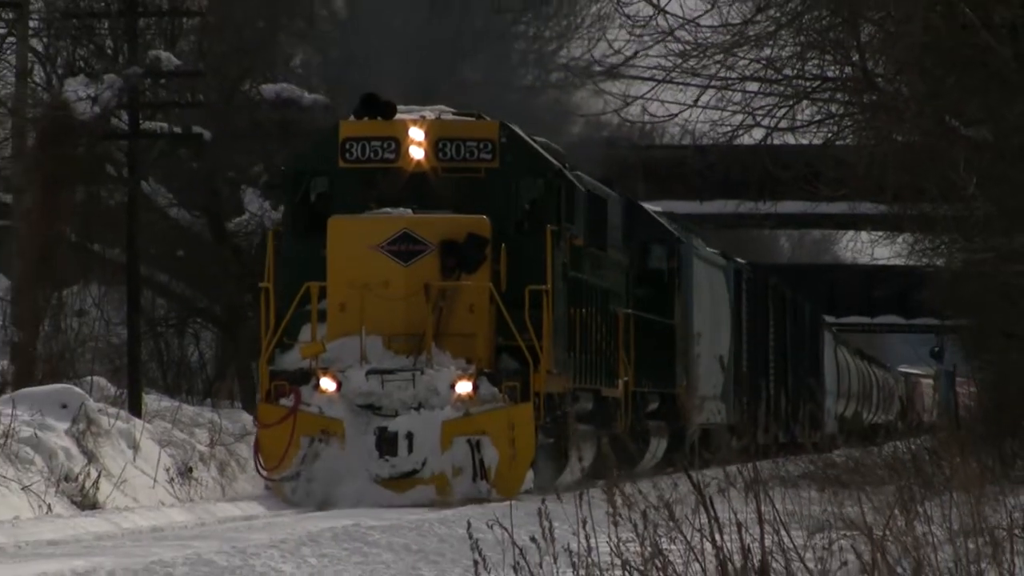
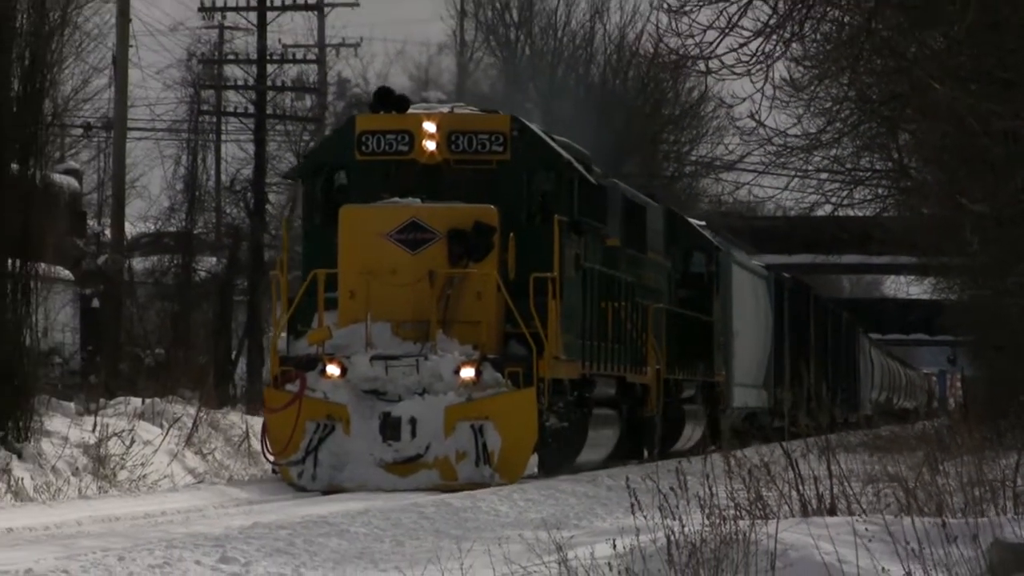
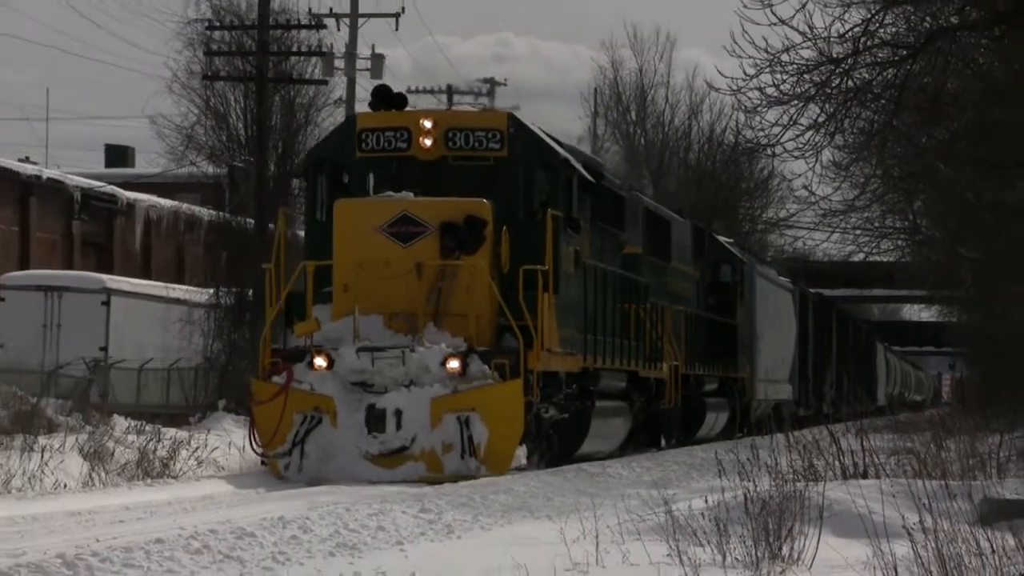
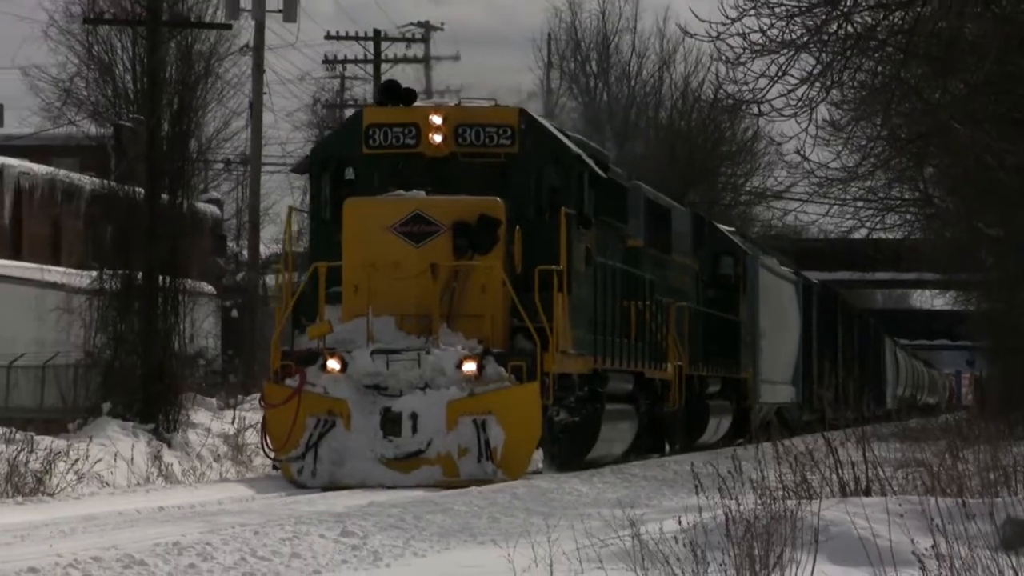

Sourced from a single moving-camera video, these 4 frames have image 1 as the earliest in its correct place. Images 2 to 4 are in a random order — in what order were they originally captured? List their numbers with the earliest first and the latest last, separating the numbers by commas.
2, 4, 3
